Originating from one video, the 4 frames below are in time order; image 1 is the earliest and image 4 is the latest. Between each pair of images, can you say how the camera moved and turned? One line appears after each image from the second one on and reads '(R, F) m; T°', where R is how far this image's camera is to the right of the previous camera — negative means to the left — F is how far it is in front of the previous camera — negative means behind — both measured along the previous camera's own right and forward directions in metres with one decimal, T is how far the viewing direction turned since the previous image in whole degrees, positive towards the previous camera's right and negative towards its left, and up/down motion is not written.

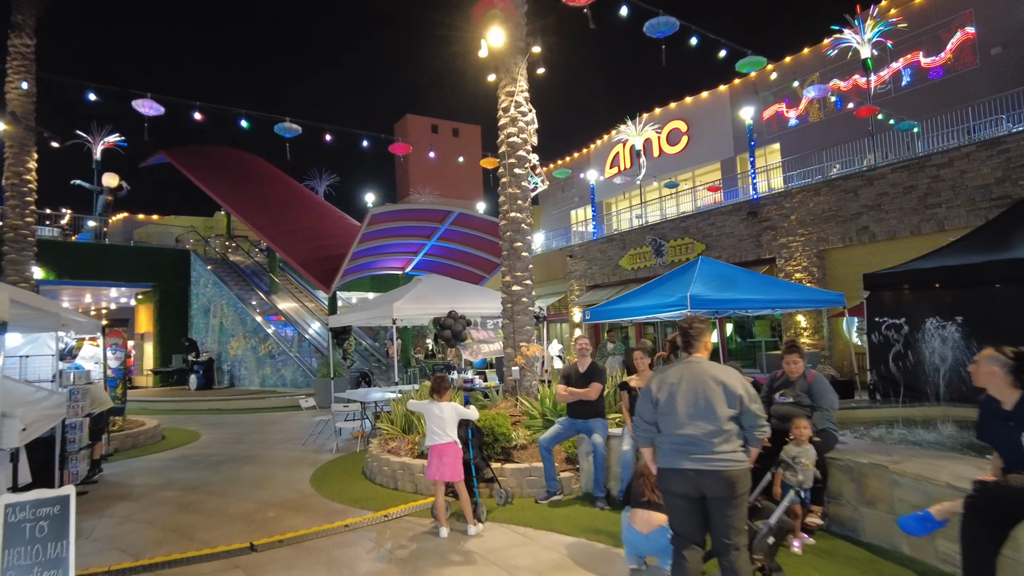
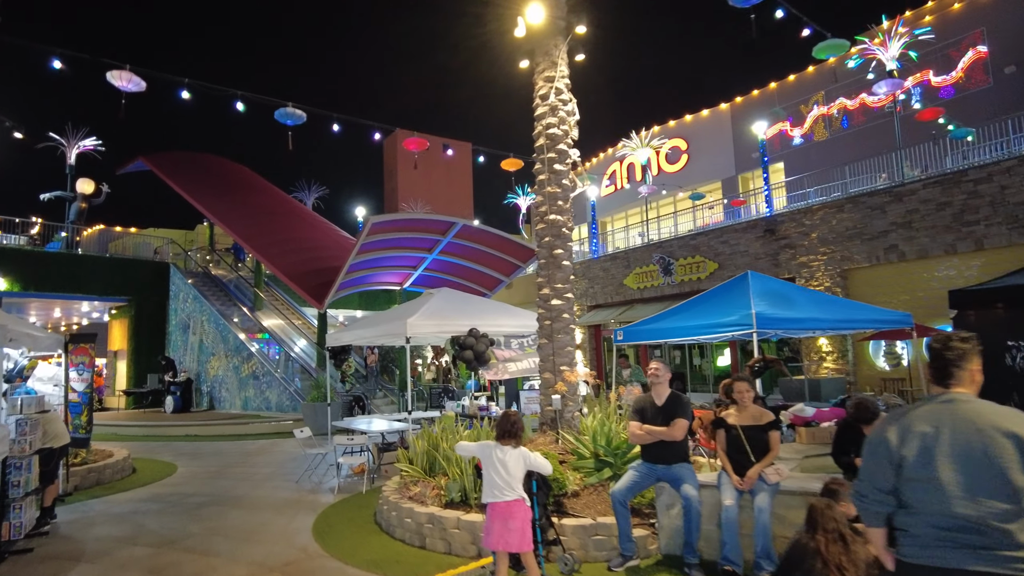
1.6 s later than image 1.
(-0.7, +1.2) m; +2°
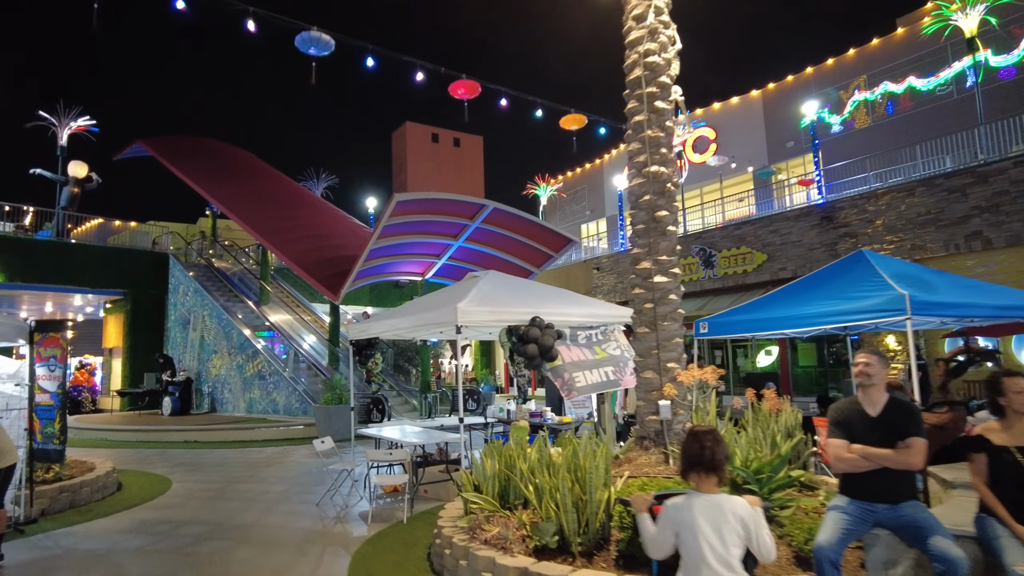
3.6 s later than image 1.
(-0.8, +1.7) m; 0°
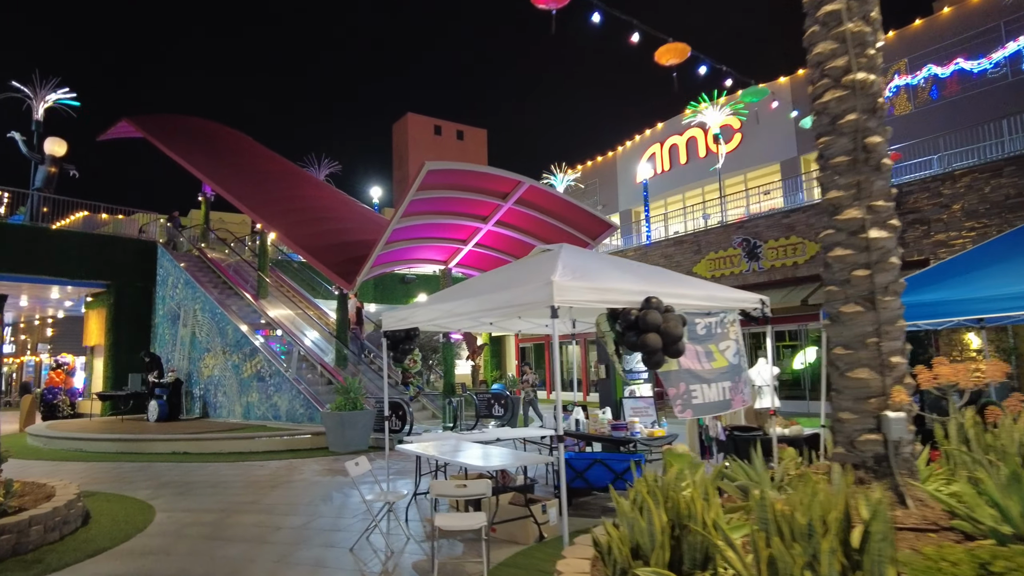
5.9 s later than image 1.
(-0.9, +1.8) m; +1°
